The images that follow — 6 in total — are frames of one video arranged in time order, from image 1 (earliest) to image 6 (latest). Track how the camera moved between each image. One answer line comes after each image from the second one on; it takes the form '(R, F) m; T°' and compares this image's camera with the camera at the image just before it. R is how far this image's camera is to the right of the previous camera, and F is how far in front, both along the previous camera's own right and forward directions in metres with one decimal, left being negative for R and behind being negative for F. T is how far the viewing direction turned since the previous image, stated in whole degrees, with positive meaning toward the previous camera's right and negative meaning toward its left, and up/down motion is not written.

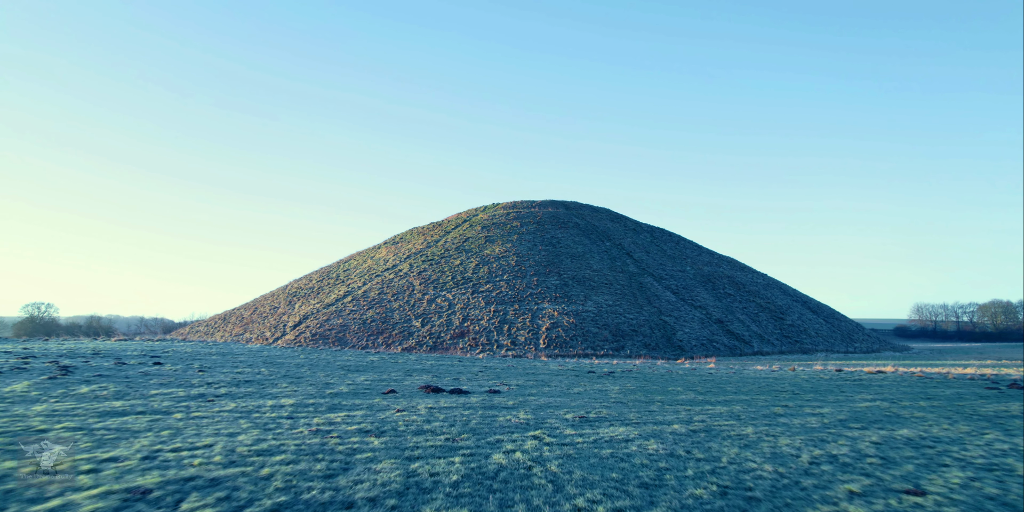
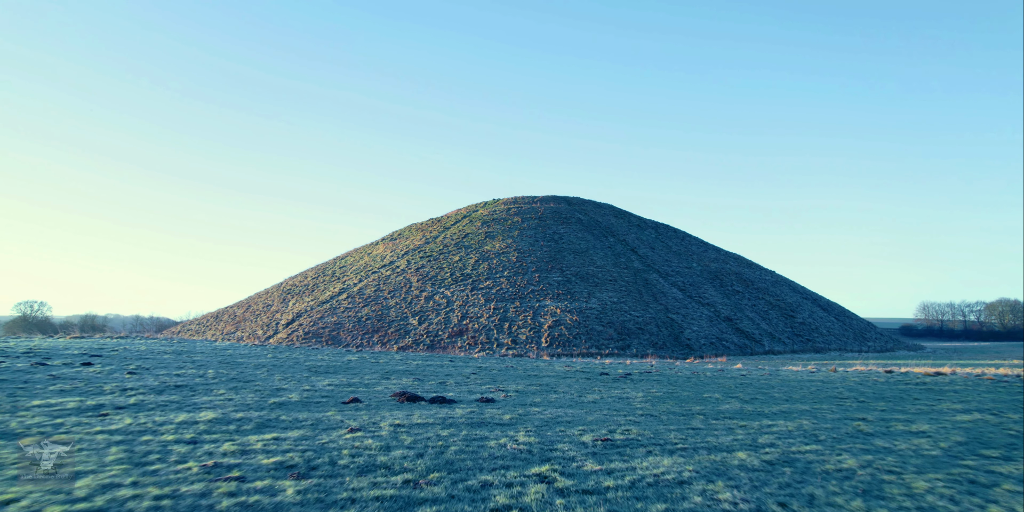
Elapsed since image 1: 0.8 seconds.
(+0.1, +2.1) m; 0°
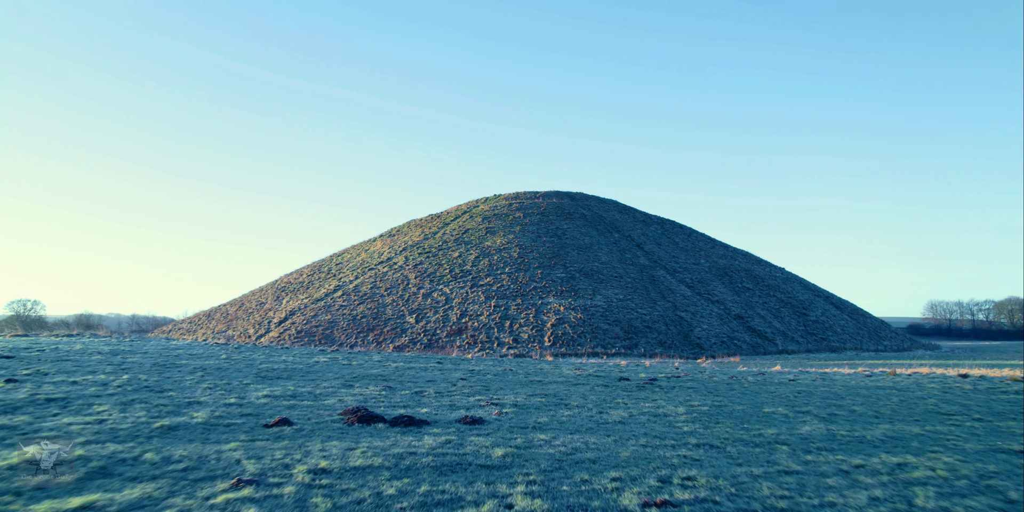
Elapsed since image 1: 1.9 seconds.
(+0.1, +2.3) m; 0°
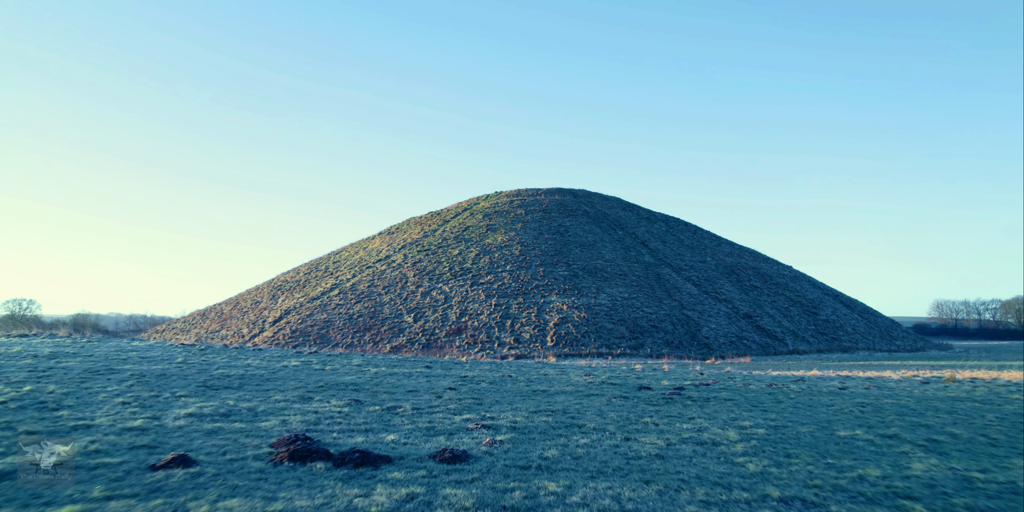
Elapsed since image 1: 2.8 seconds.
(0.0, +1.6) m; 0°
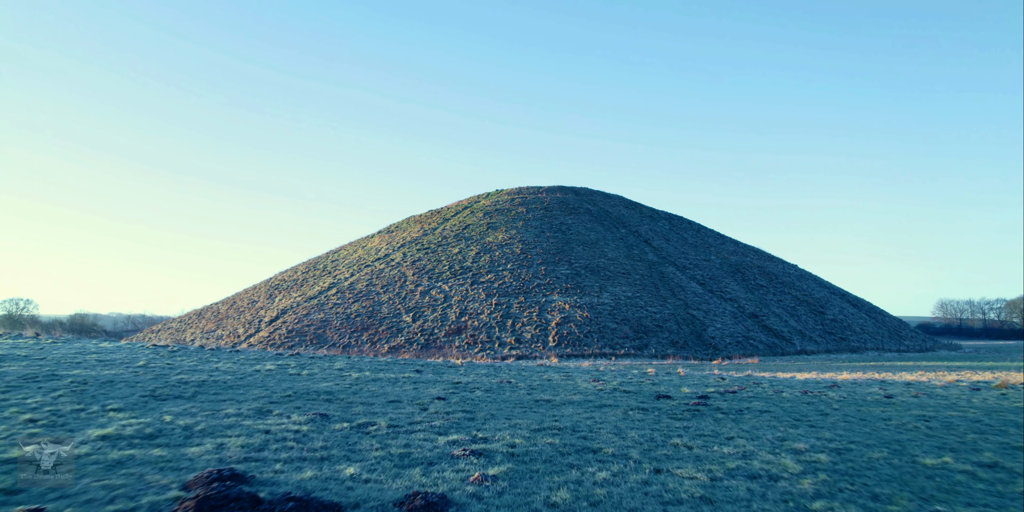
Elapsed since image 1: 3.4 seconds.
(0.0, +1.1) m; 0°
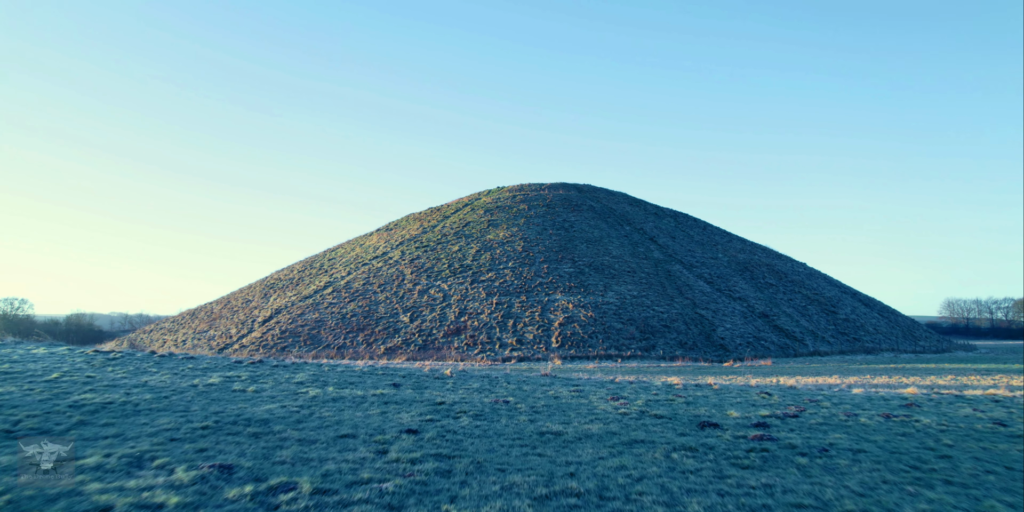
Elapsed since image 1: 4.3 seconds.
(+0.1, +1.8) m; 0°
